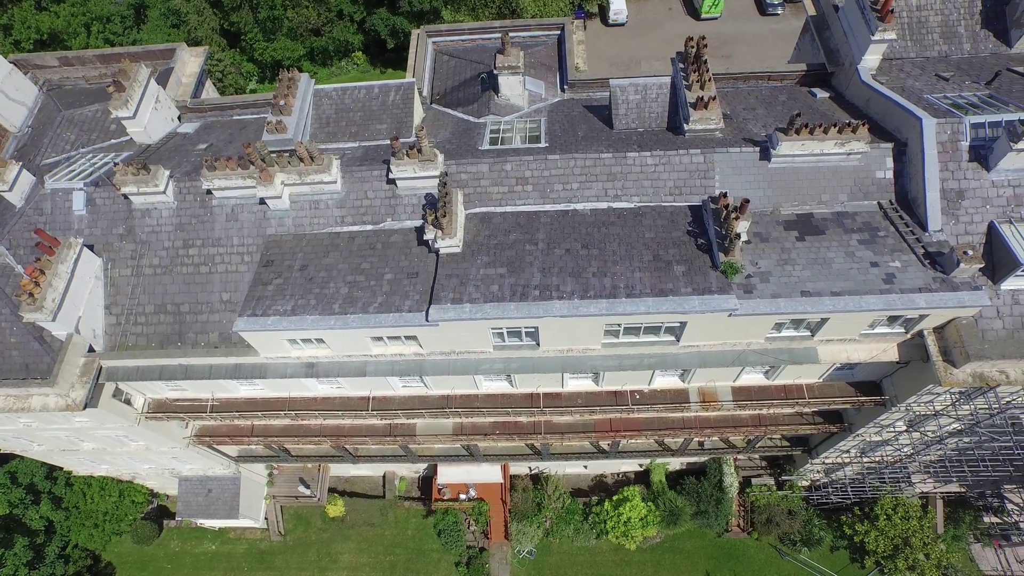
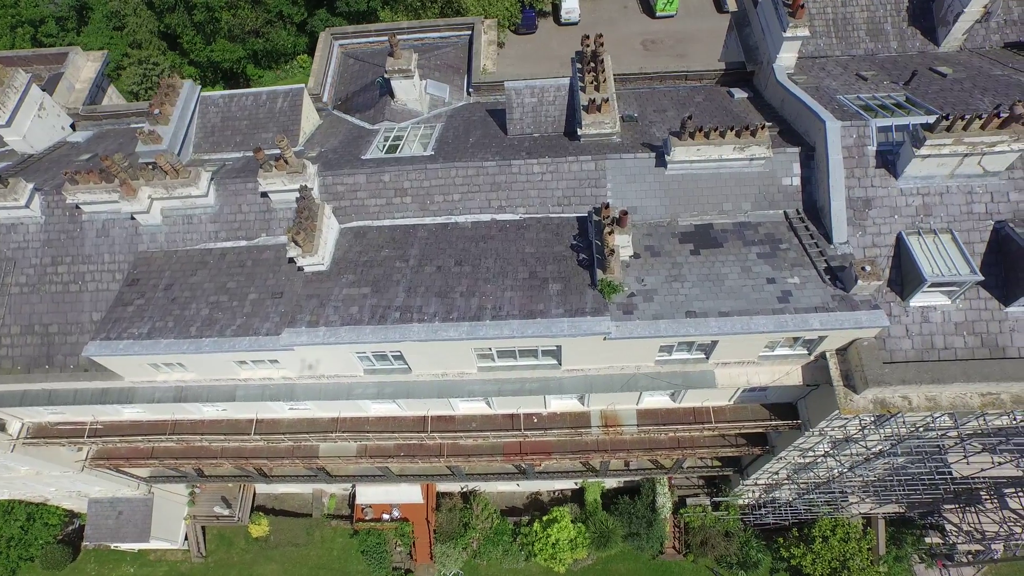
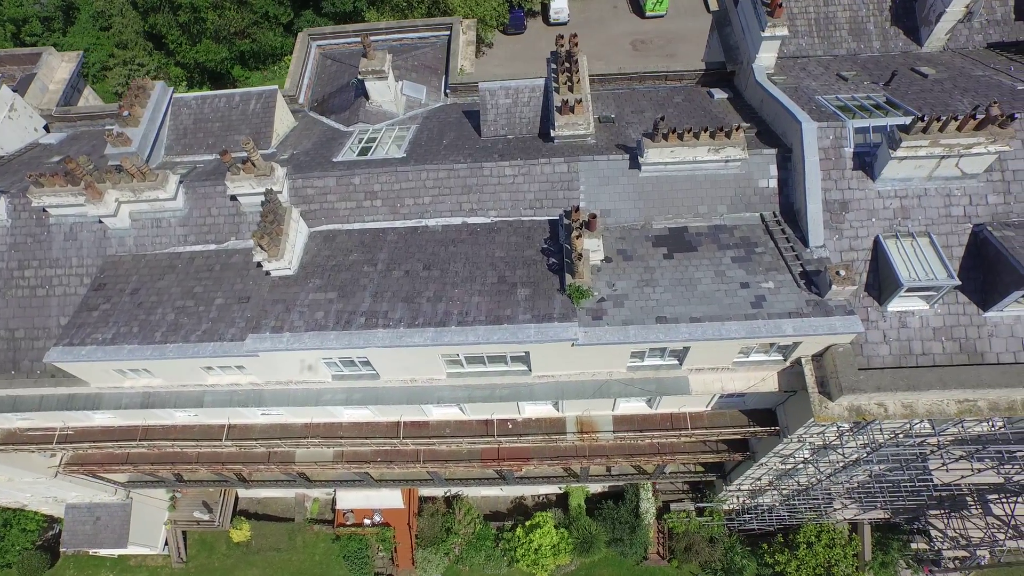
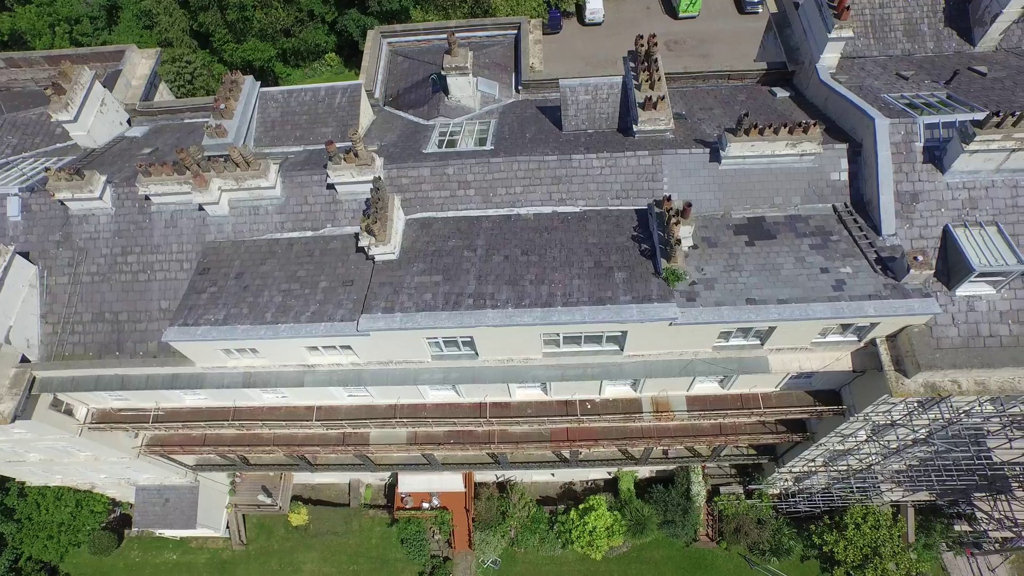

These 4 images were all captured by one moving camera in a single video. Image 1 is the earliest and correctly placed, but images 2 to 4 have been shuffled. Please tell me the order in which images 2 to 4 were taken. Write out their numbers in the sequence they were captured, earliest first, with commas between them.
4, 2, 3
